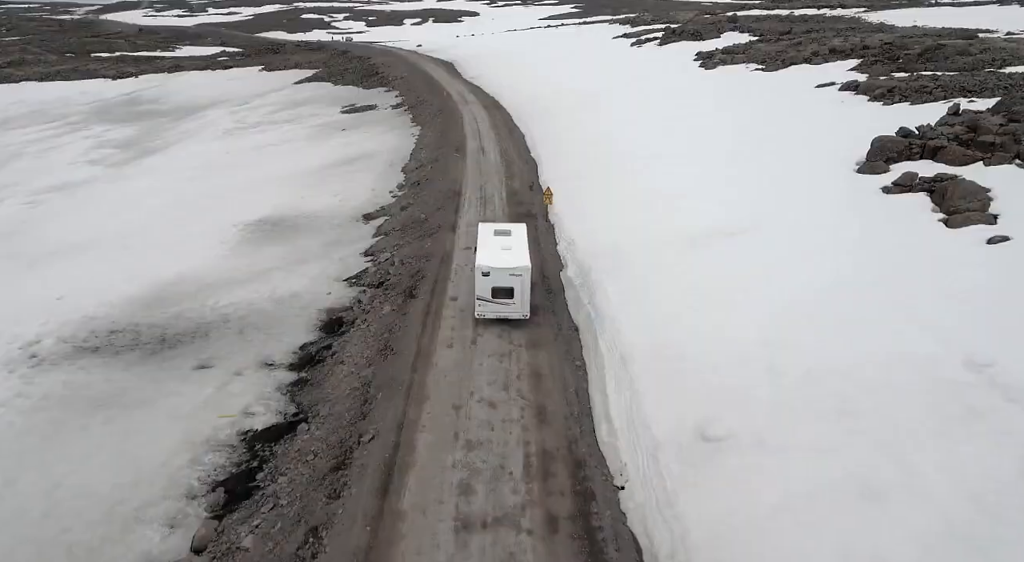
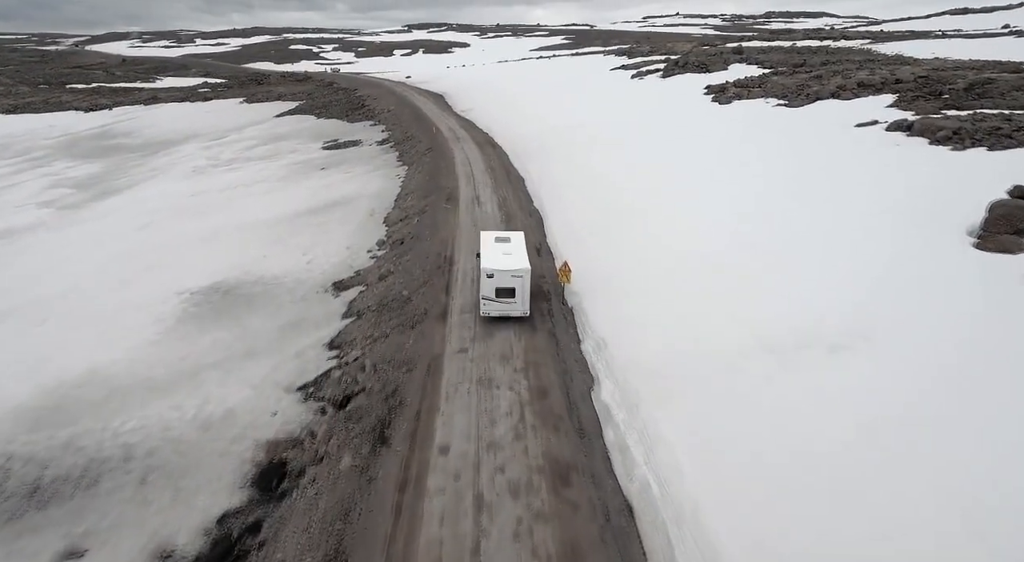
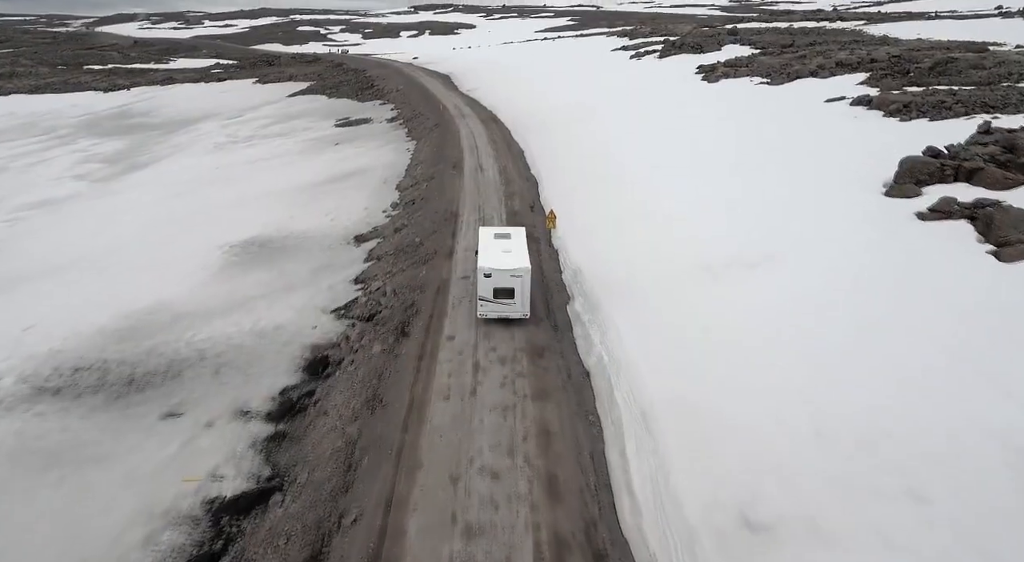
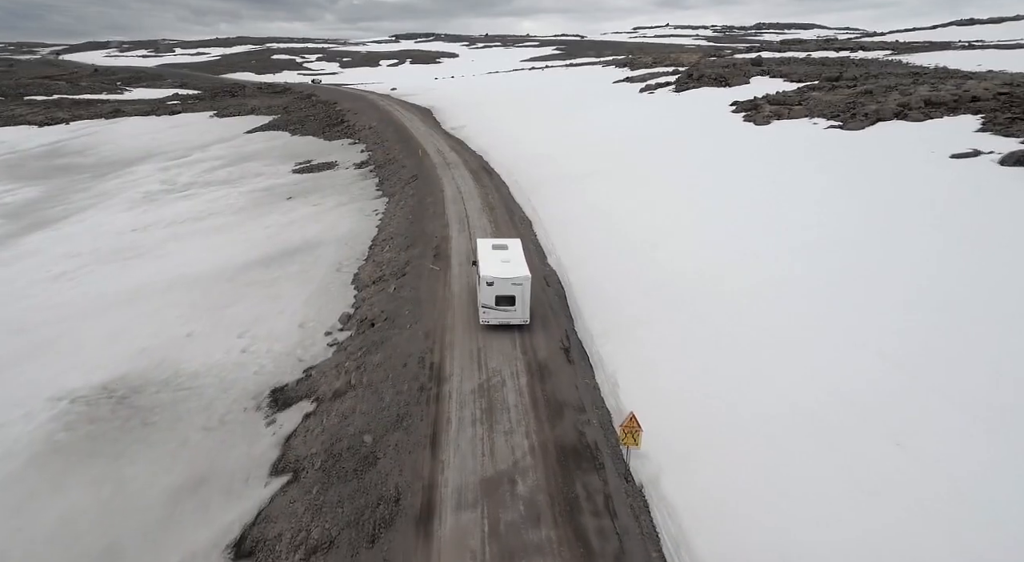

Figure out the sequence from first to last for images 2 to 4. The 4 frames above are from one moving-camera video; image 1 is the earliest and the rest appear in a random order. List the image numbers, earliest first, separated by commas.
3, 2, 4
